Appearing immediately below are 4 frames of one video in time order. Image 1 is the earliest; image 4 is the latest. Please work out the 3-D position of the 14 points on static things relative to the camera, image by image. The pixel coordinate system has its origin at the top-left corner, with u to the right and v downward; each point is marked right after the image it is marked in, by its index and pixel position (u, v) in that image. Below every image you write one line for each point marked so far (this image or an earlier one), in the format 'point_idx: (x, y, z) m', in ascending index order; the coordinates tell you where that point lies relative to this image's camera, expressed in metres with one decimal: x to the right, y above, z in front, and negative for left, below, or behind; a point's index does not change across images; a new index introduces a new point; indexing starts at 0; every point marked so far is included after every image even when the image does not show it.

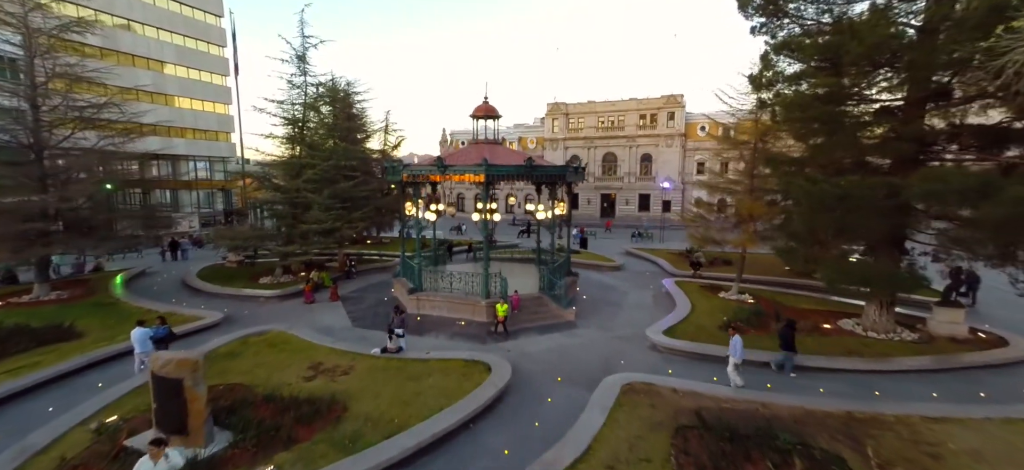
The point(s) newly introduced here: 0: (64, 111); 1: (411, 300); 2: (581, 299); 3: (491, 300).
0: (-19.0, +5.3, +18.3) m
1: (-3.8, -2.5, +16.3) m
2: (+2.9, -2.7, +18.0) m
3: (-0.8, -2.3, +15.4) m
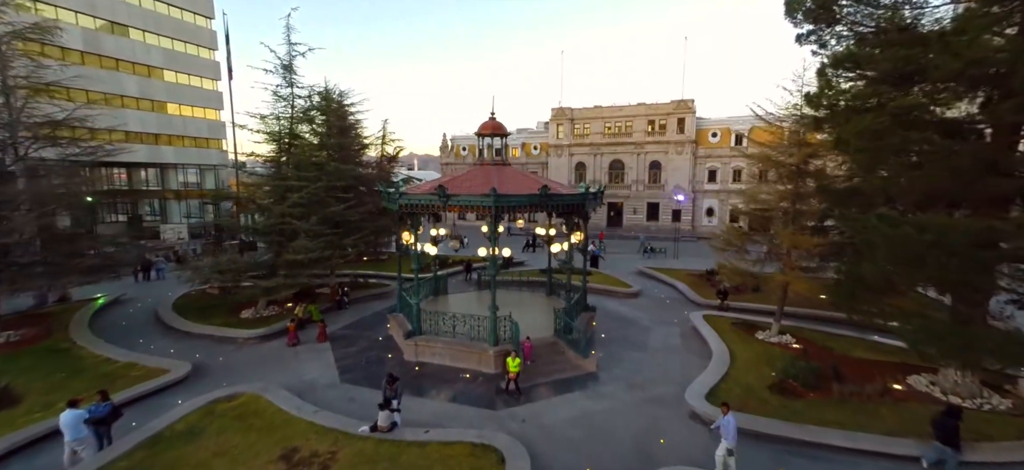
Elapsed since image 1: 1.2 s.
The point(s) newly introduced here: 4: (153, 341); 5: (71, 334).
0: (-18.6, +4.1, +16.3) m
1: (-3.4, -3.7, +14.3) m
2: (+3.3, -3.9, +16.0) m
3: (-0.4, -3.5, +13.4) m
4: (-13.0, -3.8, +15.7) m
5: (-16.0, -3.6, +15.7) m
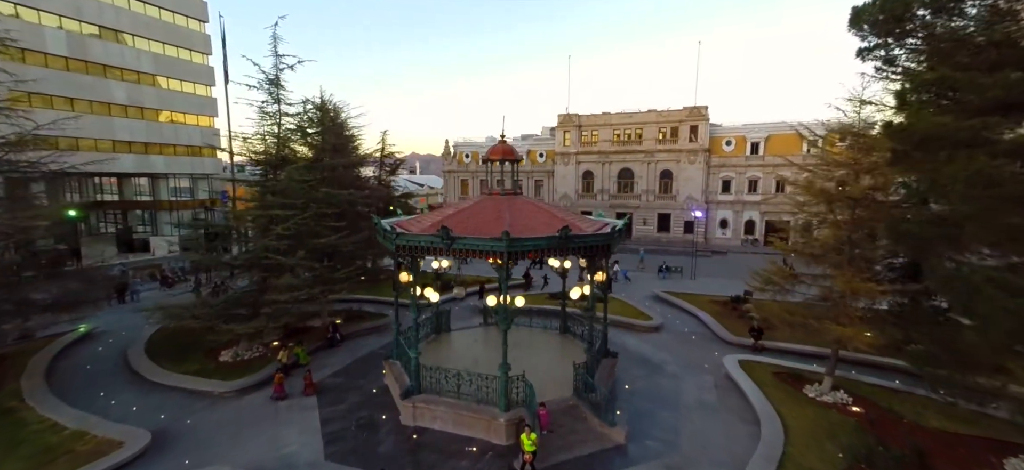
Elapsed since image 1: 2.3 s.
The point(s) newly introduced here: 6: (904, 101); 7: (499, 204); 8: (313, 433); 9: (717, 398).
0: (-18.2, +2.9, +14.5) m
1: (-3.0, -4.9, +12.3) m
2: (+3.7, -5.2, +14.0) m
3: (0.0, -4.8, +11.4) m
4: (-12.6, -5.1, +13.8) m
5: (-15.6, -4.8, +13.8) m
6: (+8.8, +3.1, +9.8) m
7: (-0.5, +1.0, +13.7) m
8: (-5.5, -5.5, +12.0) m
9: (+6.6, -5.2, +13.9) m
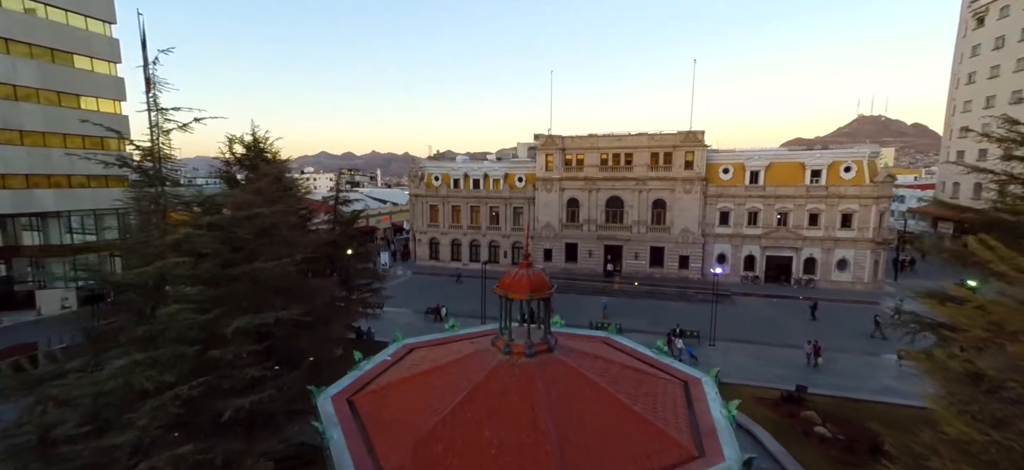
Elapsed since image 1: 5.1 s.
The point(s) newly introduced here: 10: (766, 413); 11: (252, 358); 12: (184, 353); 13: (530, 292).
0: (-17.5, -1.0, +7.4) m
1: (-2.1, -8.7, +6.5) m
2: (+4.4, -8.9, +8.7) m
3: (+1.0, -8.5, +5.8) m
4: (-11.8, -8.9, +7.2) m
5: (-14.8, -8.7, +7.0) m
6: (+9.8, -0.6, +4.9) m
7: (+0.3, -2.7, +8.1) m
8: (-4.5, -9.2, +5.9) m
9: (+7.3, -8.9, +8.8) m
10: (+10.7, -7.5, +18.4) m
11: (-6.9, -3.1, +11.3) m
12: (-7.5, -2.6, +9.8) m
13: (+0.4, -1.1, +8.4) m
